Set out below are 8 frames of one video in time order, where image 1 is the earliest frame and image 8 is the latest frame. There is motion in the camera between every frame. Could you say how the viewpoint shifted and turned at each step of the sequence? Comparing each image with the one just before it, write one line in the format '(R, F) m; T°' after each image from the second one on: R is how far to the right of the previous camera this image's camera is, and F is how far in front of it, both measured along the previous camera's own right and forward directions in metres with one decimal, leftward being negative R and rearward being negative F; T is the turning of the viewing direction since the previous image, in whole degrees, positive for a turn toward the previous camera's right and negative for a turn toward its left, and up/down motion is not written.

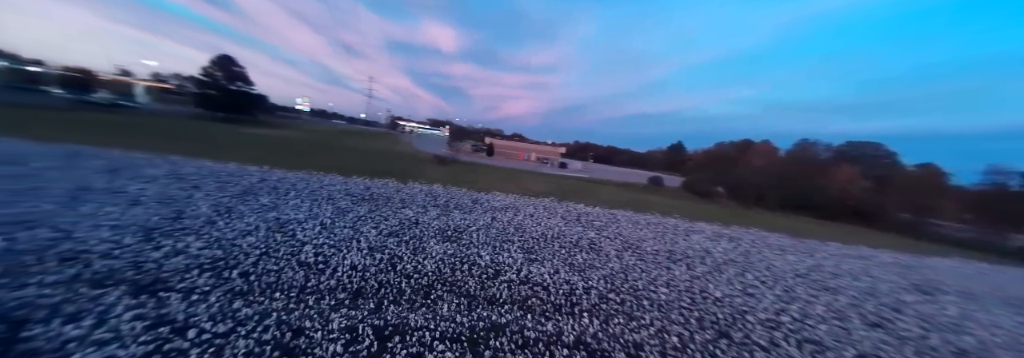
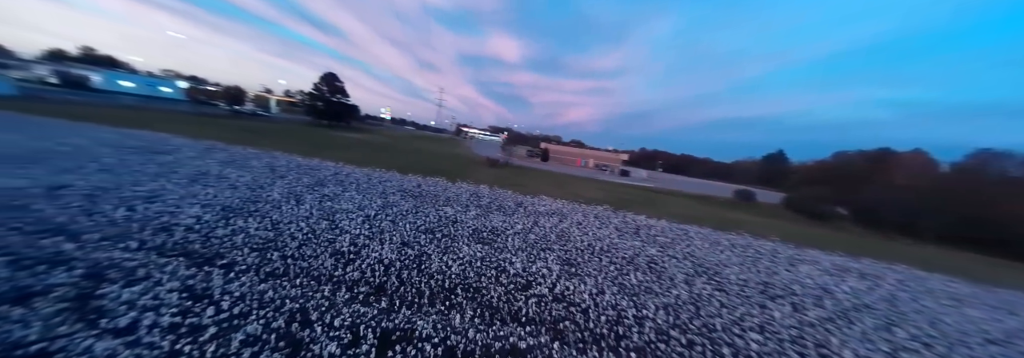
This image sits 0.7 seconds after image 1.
(+0.4, +1.2) m; -12°
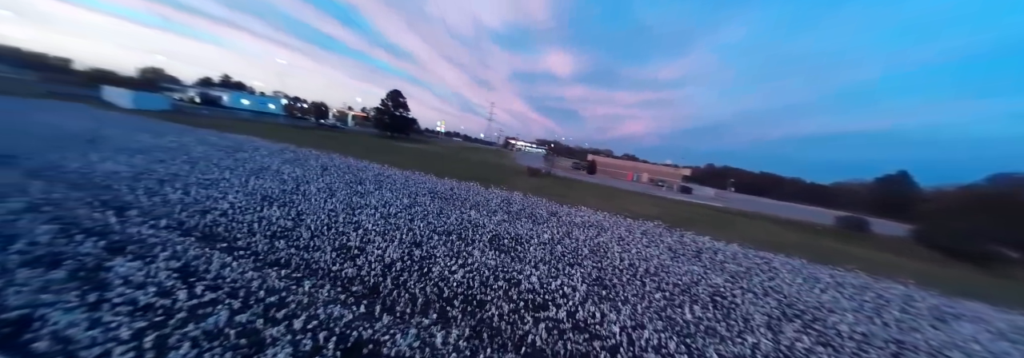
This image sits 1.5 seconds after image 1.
(+0.8, +1.1) m; -10°
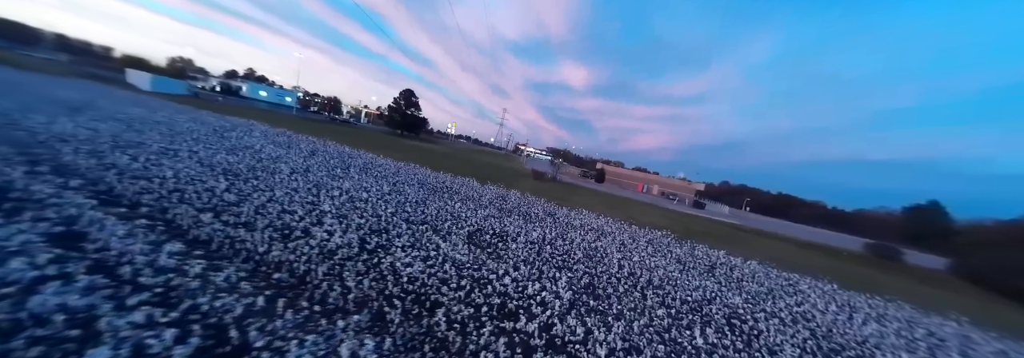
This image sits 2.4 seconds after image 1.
(+1.1, +1.2) m; -3°
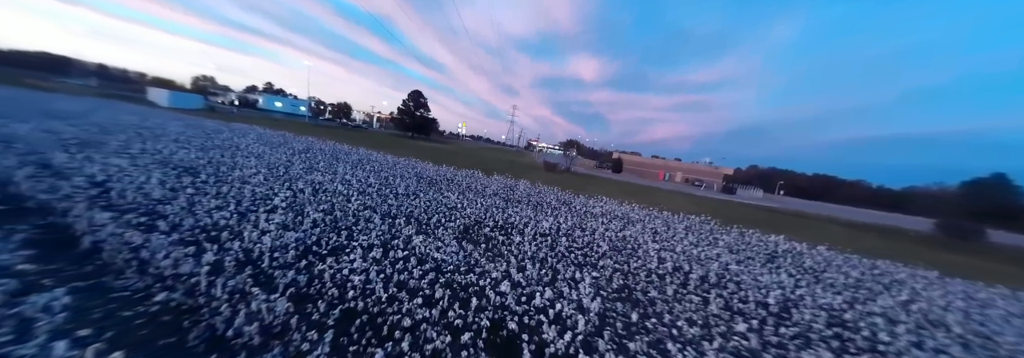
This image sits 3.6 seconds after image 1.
(+0.4, +1.9) m; -4°
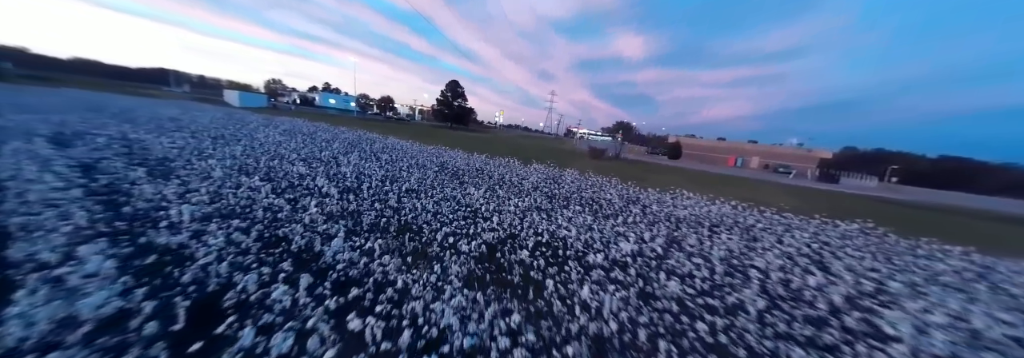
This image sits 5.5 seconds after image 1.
(-0.4, +3.2) m; -10°
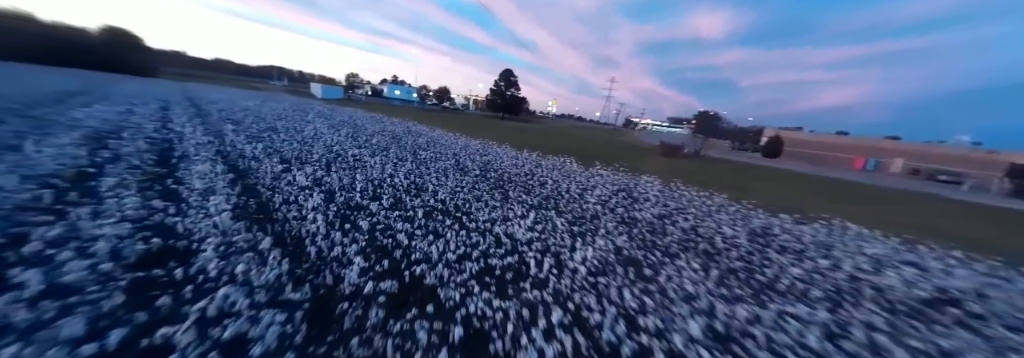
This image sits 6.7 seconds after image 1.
(-0.6, +2.6) m; -12°
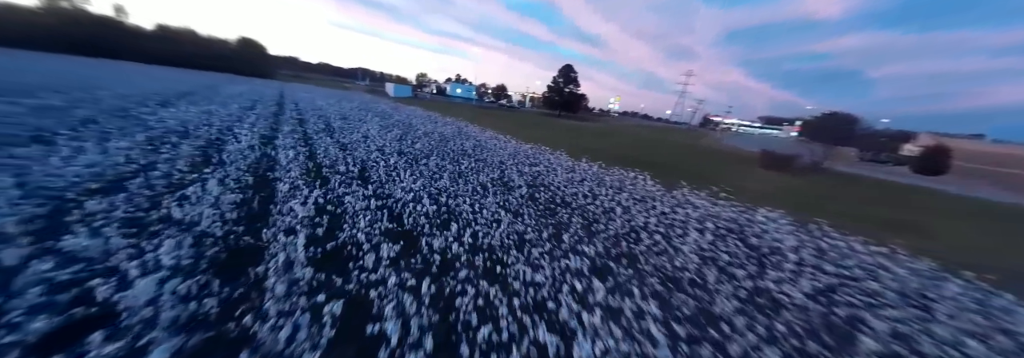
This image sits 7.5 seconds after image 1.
(-0.3, +2.0) m; -13°
